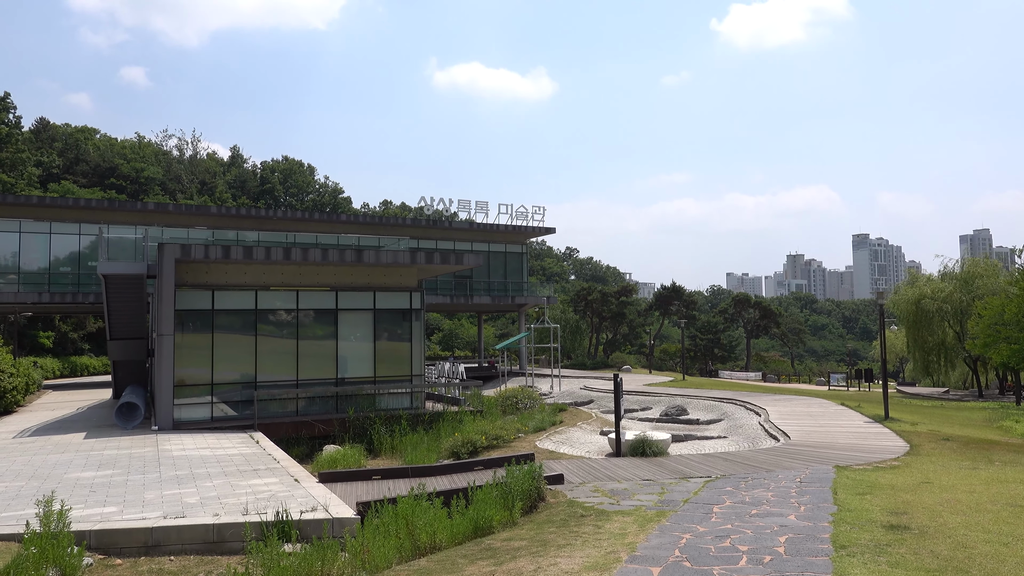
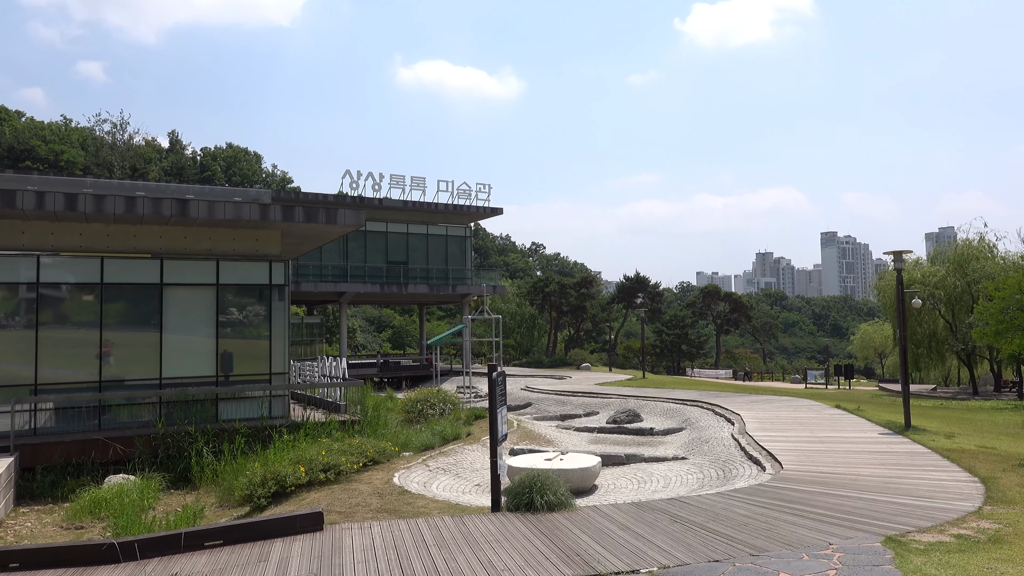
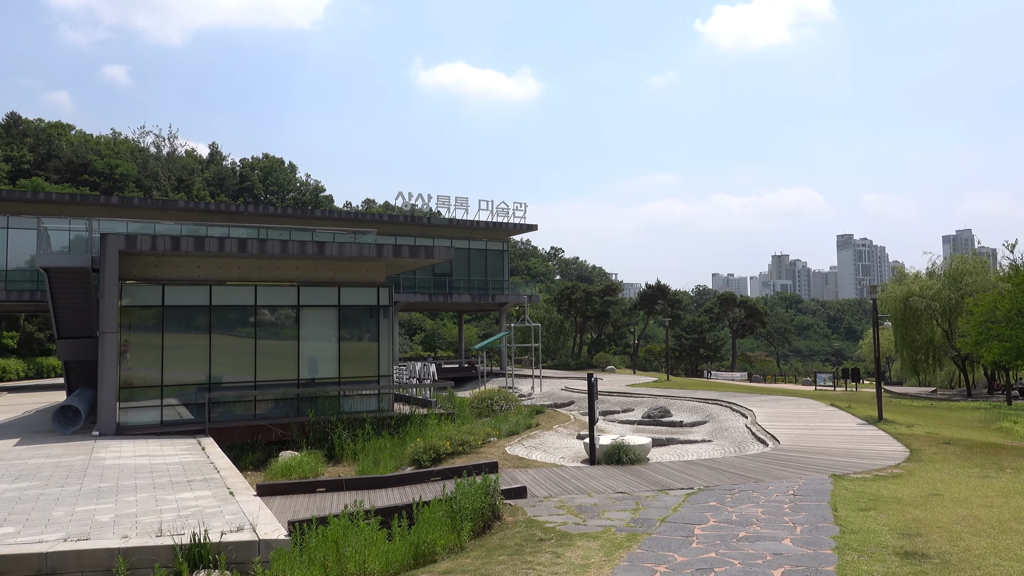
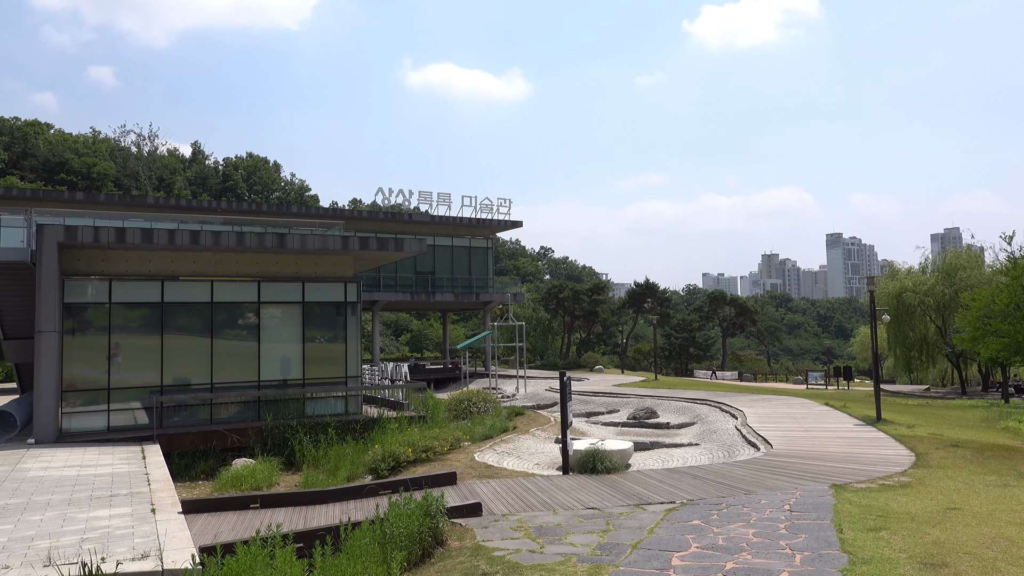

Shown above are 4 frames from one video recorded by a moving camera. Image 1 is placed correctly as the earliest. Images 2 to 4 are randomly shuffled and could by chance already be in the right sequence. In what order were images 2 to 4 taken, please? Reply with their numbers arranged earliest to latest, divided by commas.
3, 4, 2
